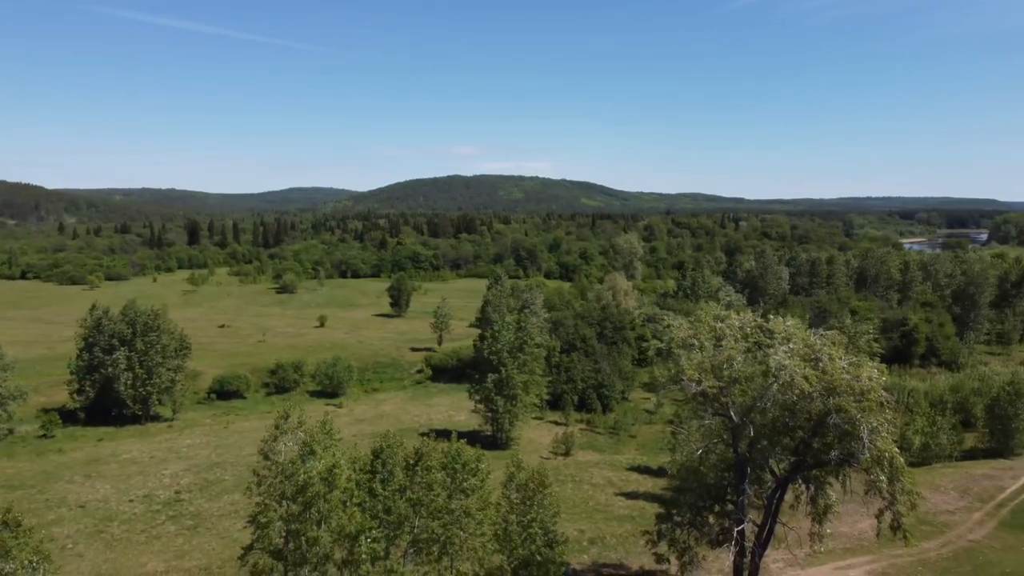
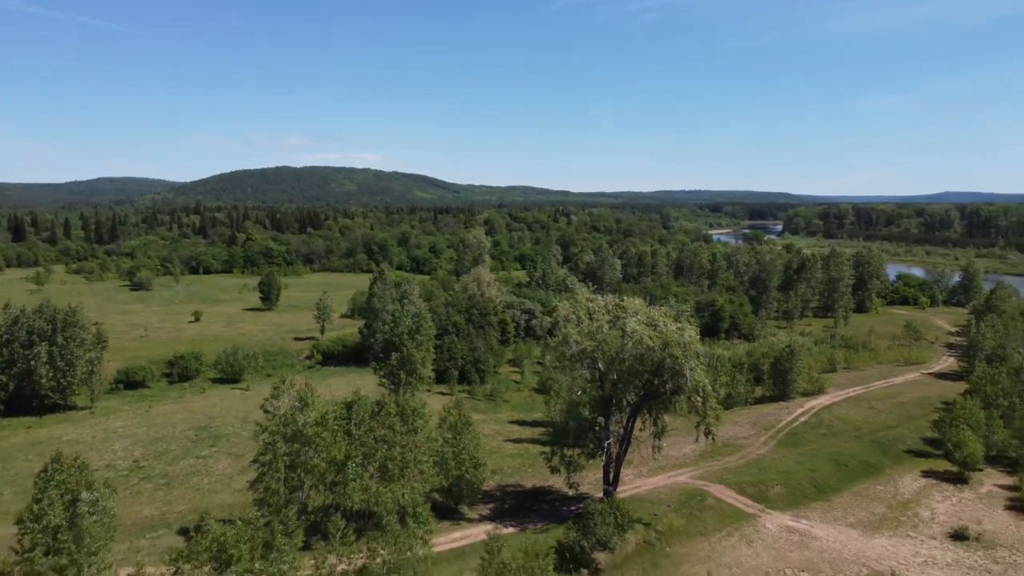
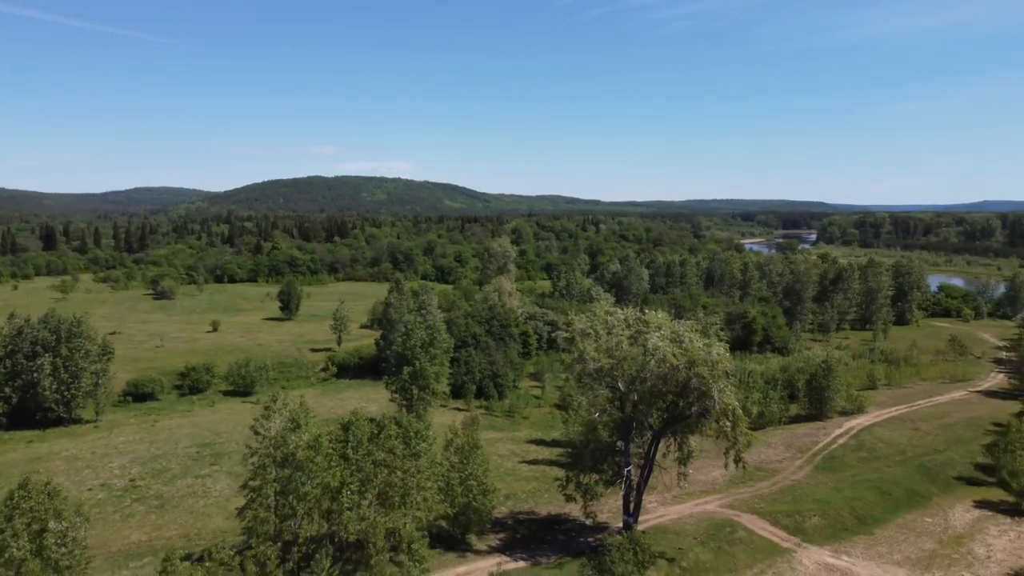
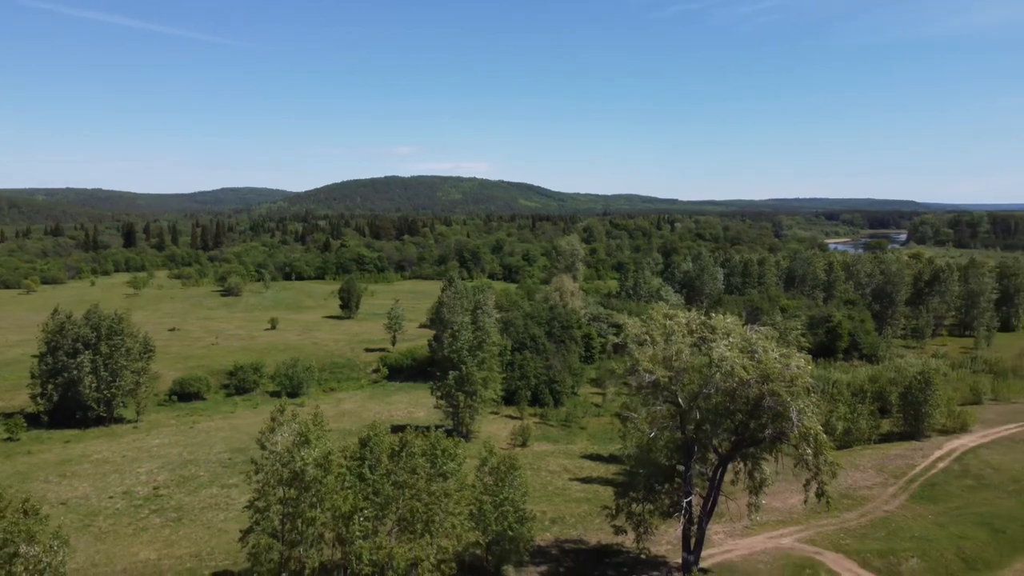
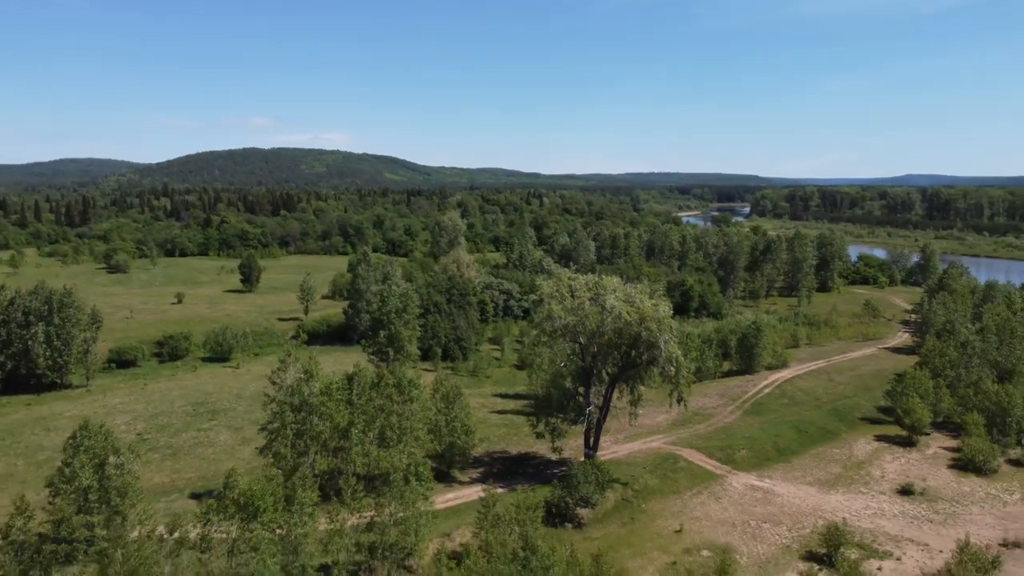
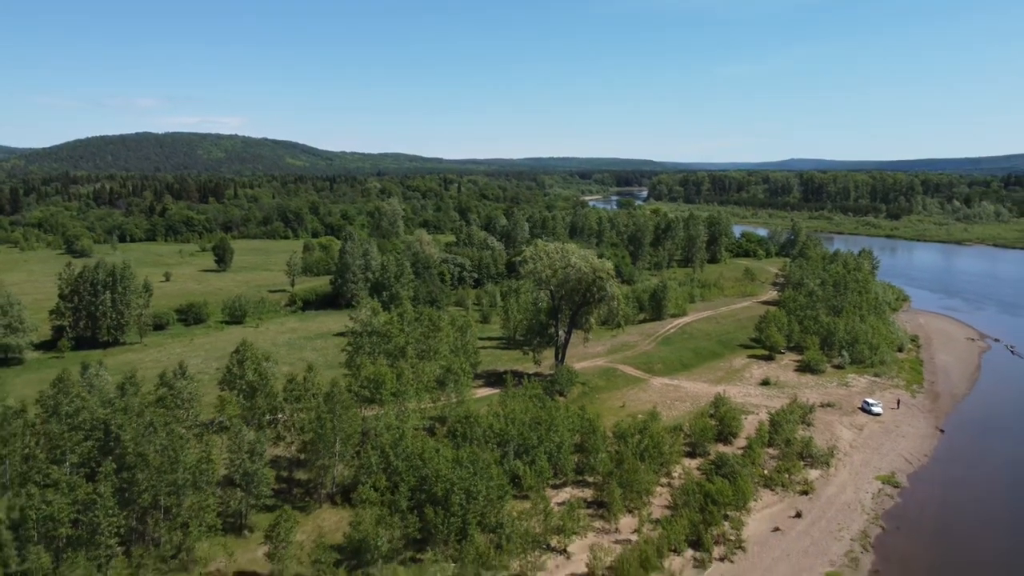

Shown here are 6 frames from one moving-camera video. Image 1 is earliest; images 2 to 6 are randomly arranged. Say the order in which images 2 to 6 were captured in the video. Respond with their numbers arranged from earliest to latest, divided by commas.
4, 3, 2, 5, 6
